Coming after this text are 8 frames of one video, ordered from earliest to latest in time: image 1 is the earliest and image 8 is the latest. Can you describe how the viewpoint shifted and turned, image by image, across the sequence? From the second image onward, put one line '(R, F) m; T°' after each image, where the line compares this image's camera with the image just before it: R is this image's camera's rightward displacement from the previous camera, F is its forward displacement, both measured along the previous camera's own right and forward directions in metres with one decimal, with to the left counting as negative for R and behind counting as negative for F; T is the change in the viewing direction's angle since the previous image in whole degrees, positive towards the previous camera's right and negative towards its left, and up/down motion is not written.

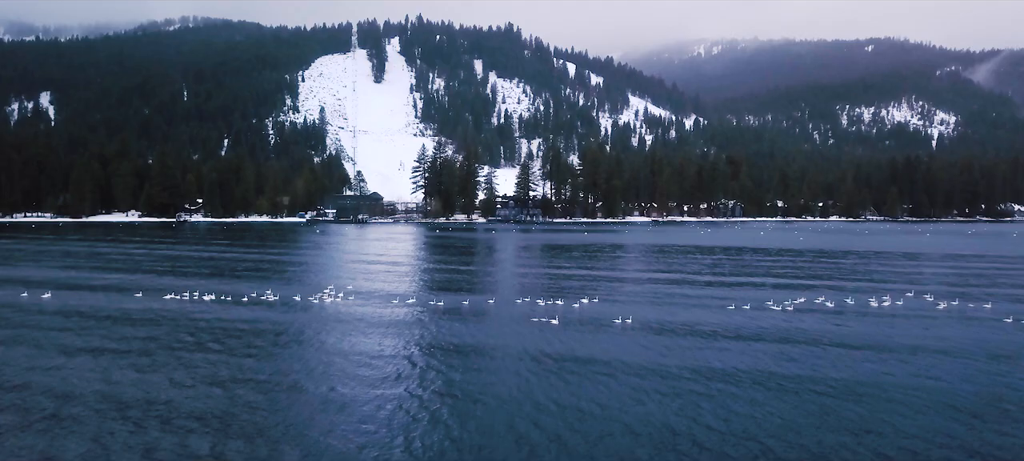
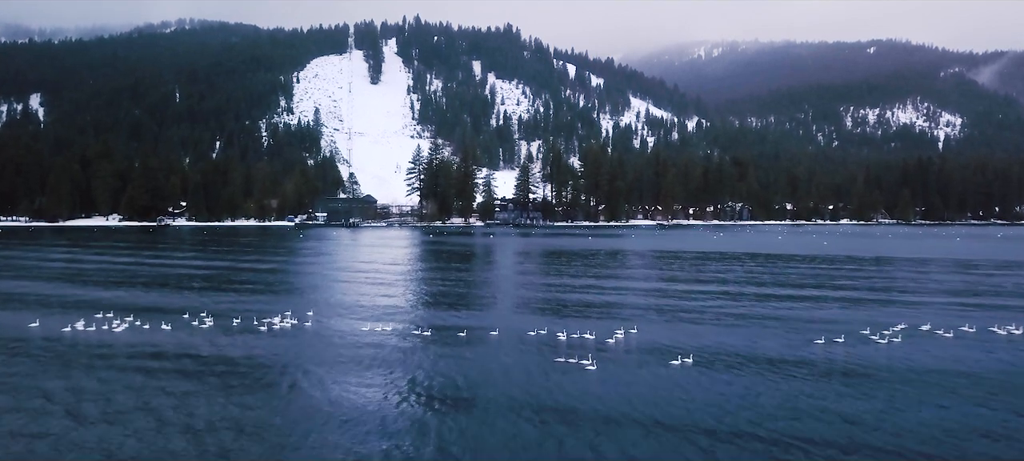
(-0.1, +4.9) m; 0°
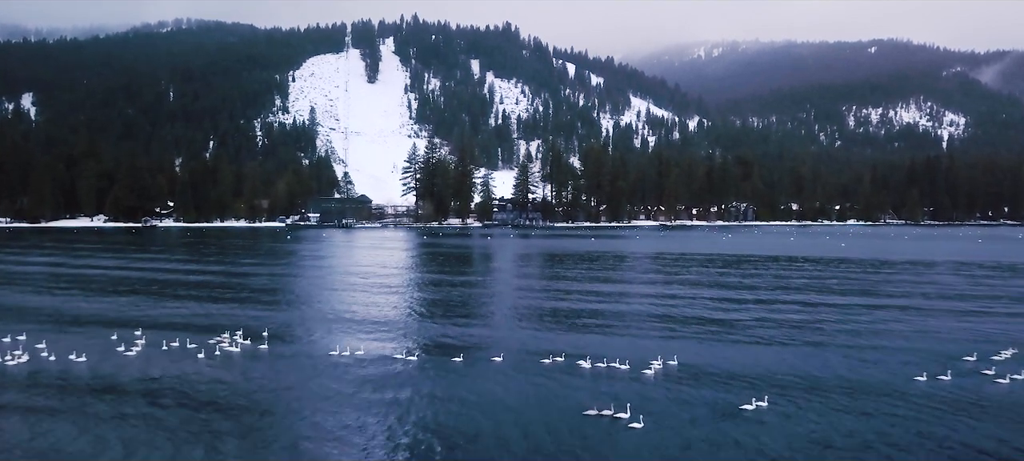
(0.0, +3.3) m; 0°
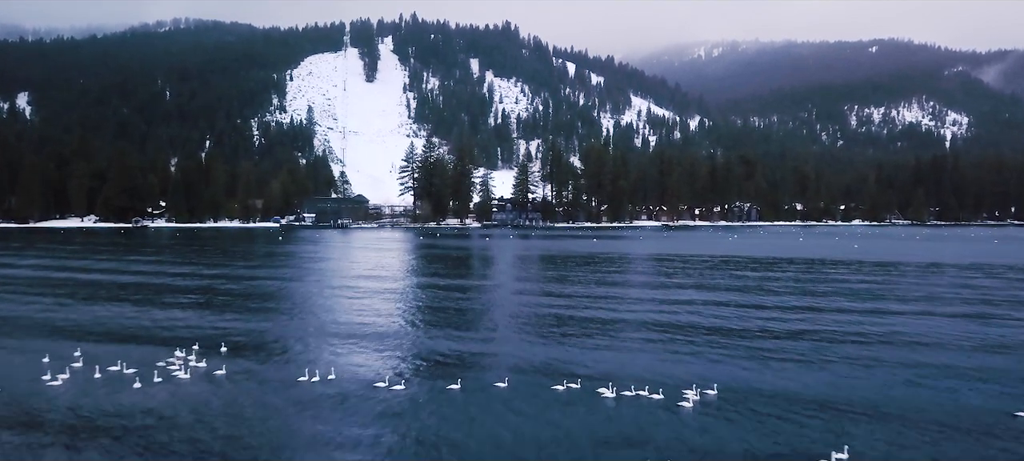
(0.0, +2.1) m; 0°
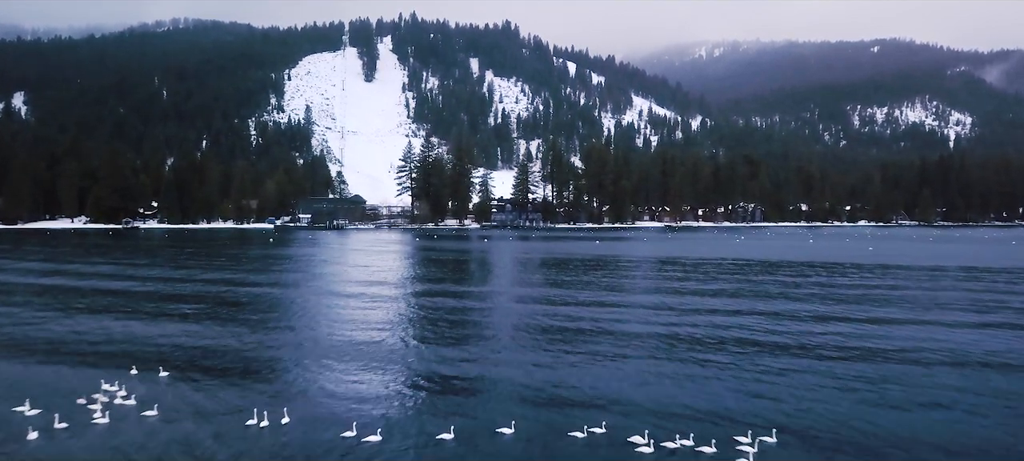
(0.0, +2.2) m; 0°
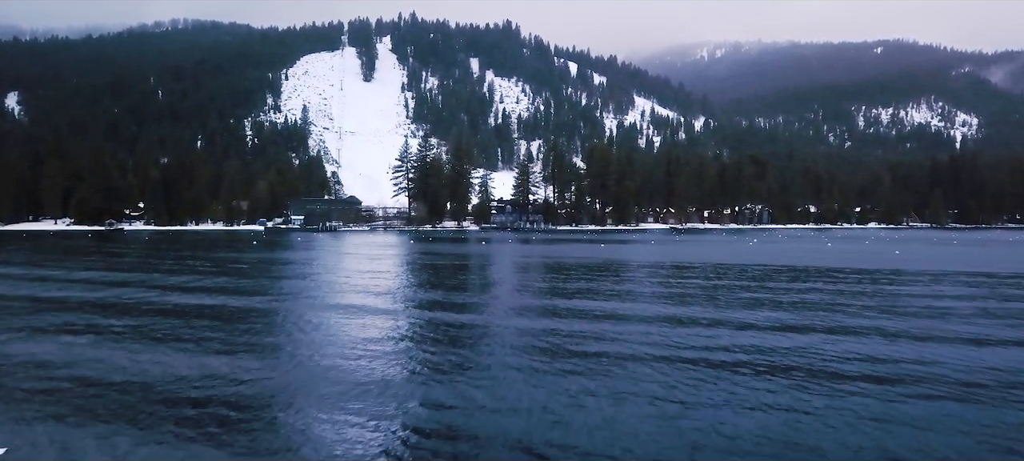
(0.0, +3.4) m; 0°
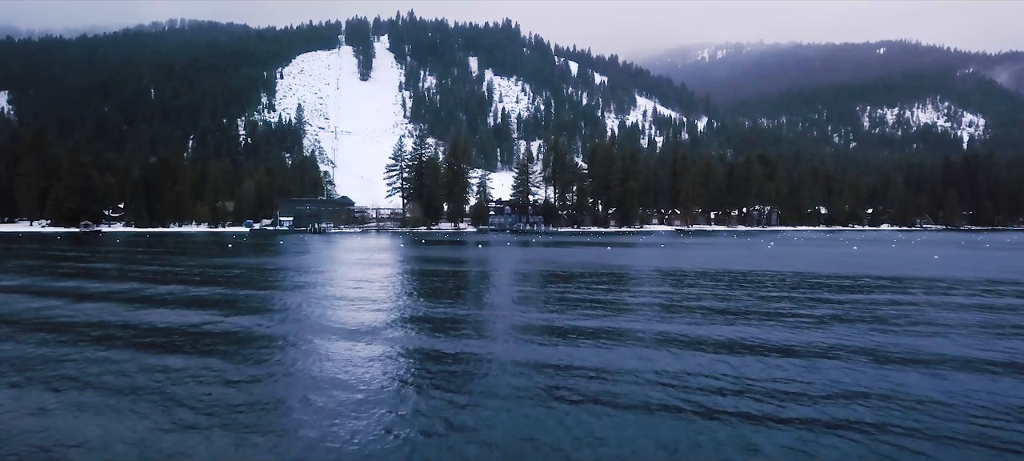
(0.0, +4.5) m; 0°
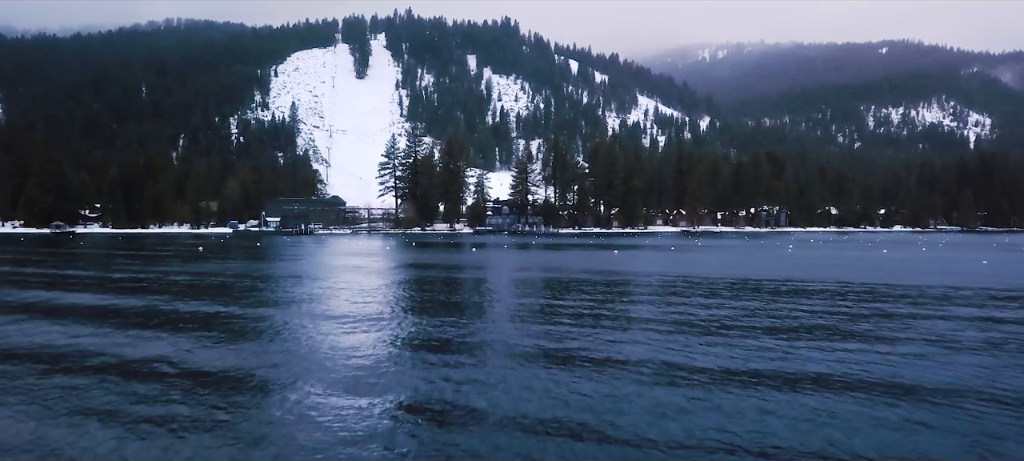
(0.0, +4.5) m; 0°
